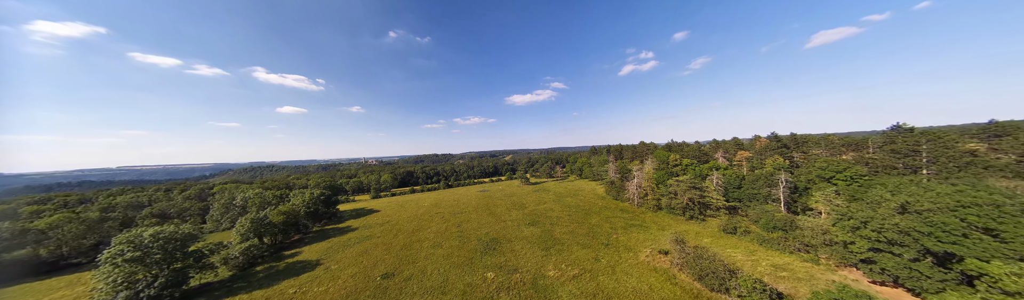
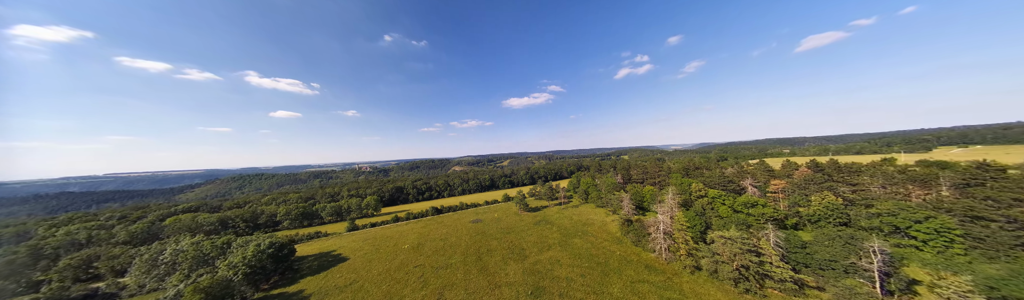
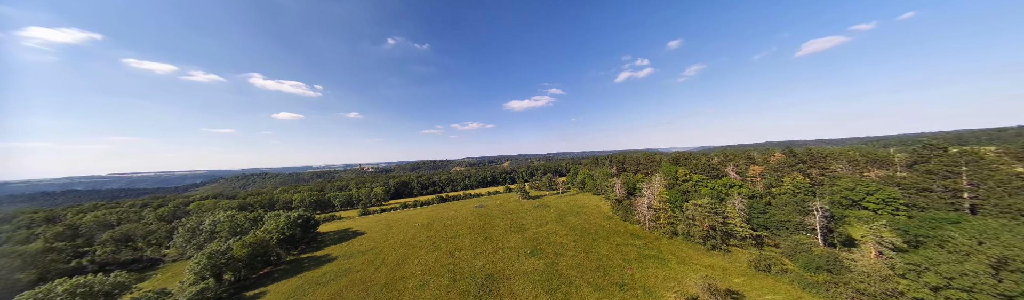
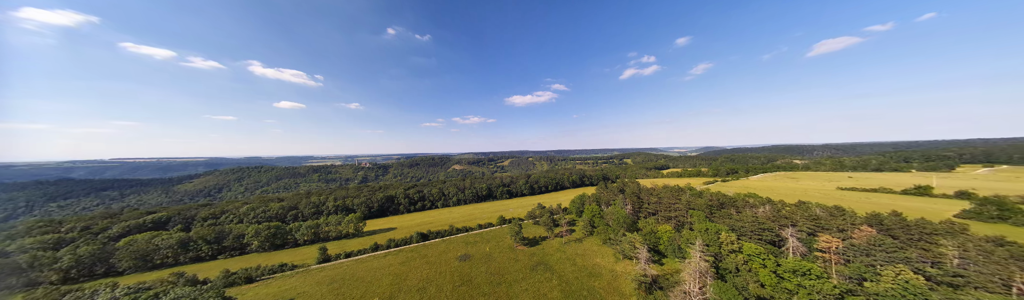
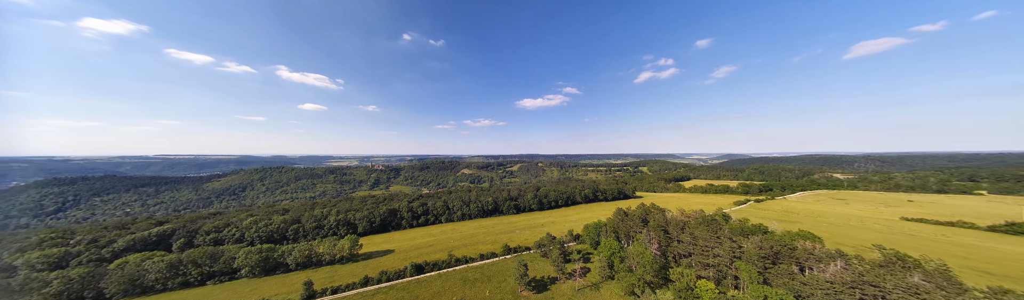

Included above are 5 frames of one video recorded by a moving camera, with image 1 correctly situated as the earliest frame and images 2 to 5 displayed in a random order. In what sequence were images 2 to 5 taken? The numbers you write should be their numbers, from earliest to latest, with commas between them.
3, 2, 4, 5
